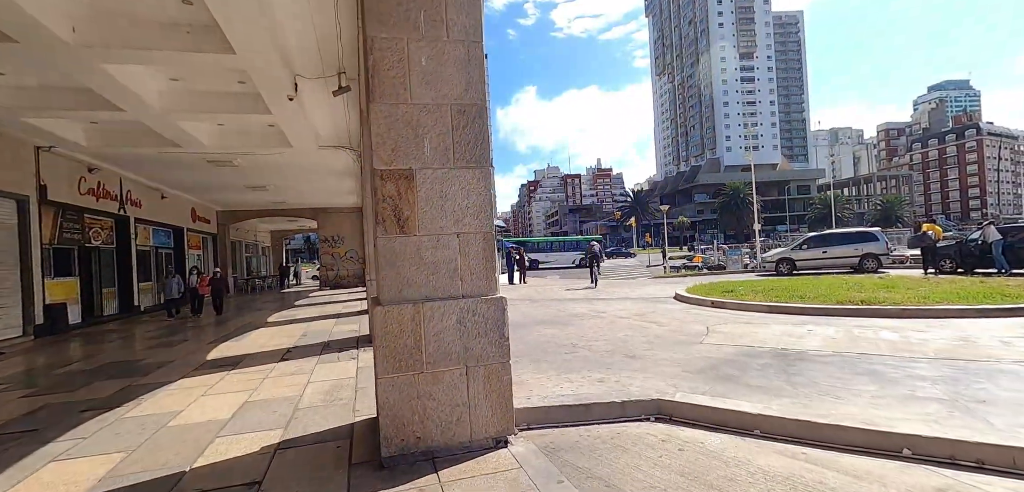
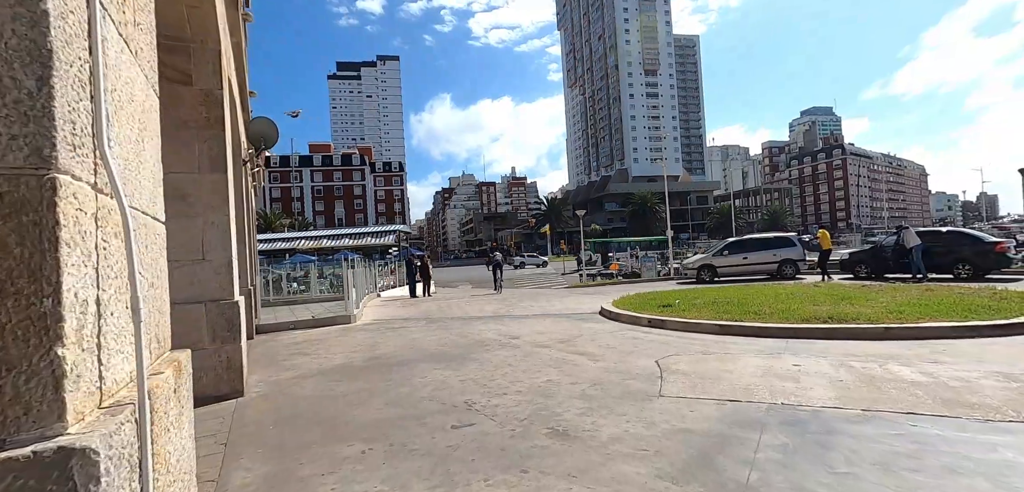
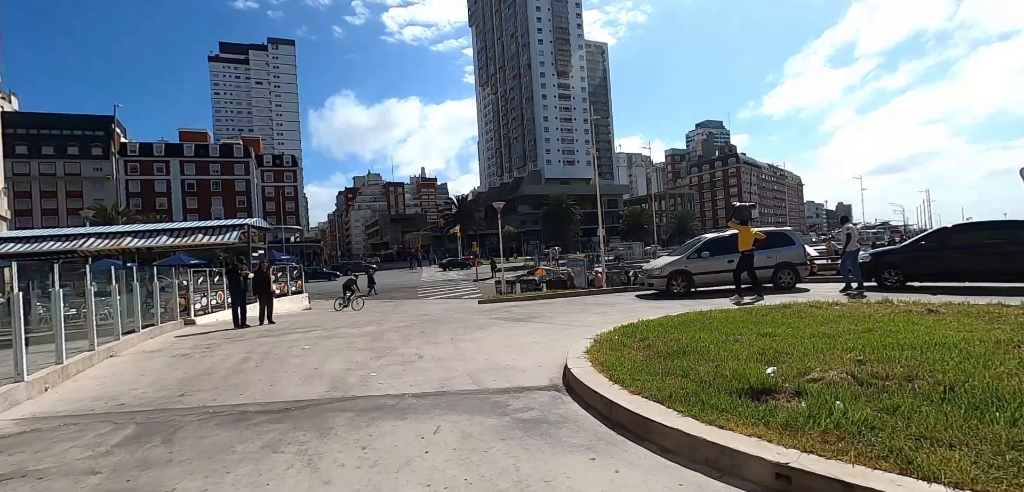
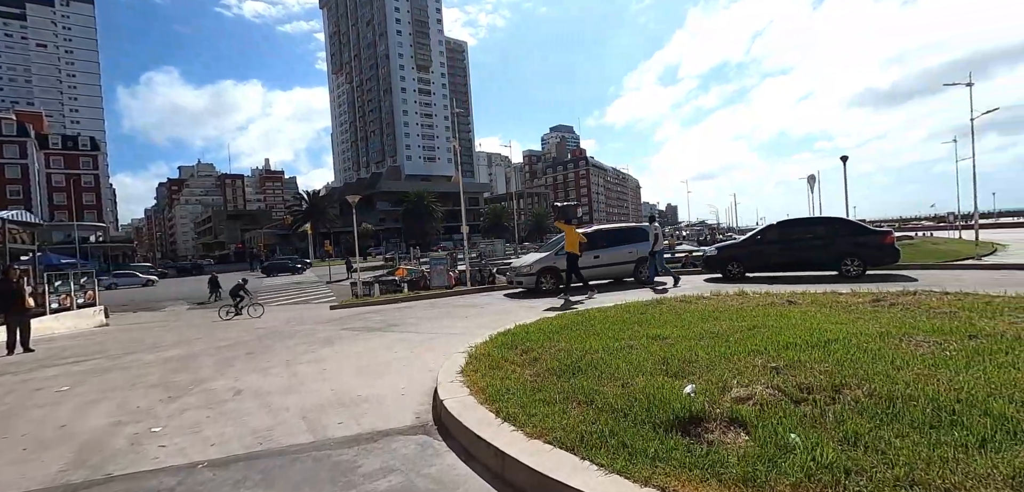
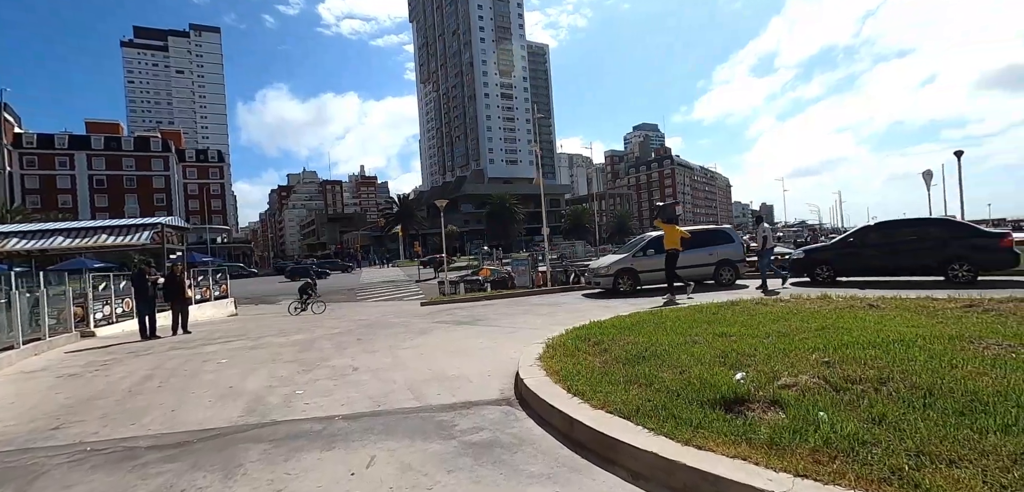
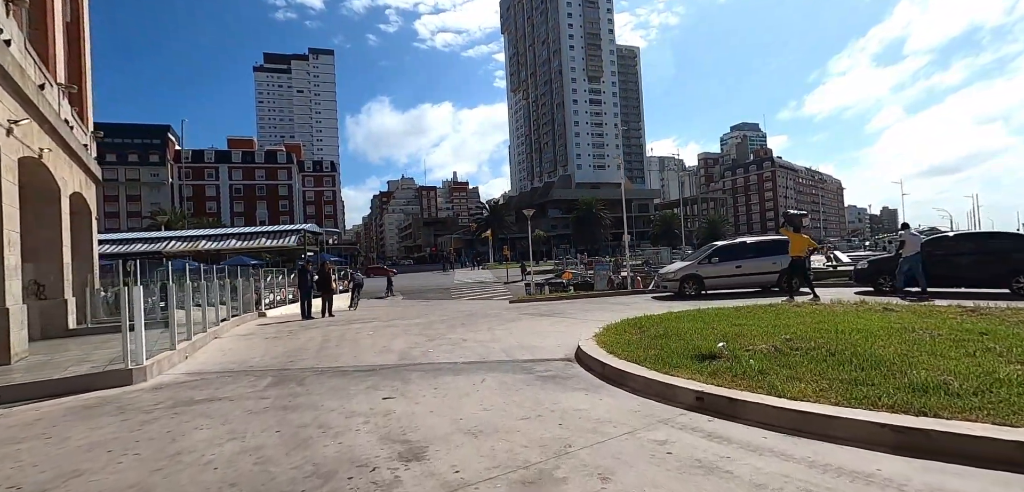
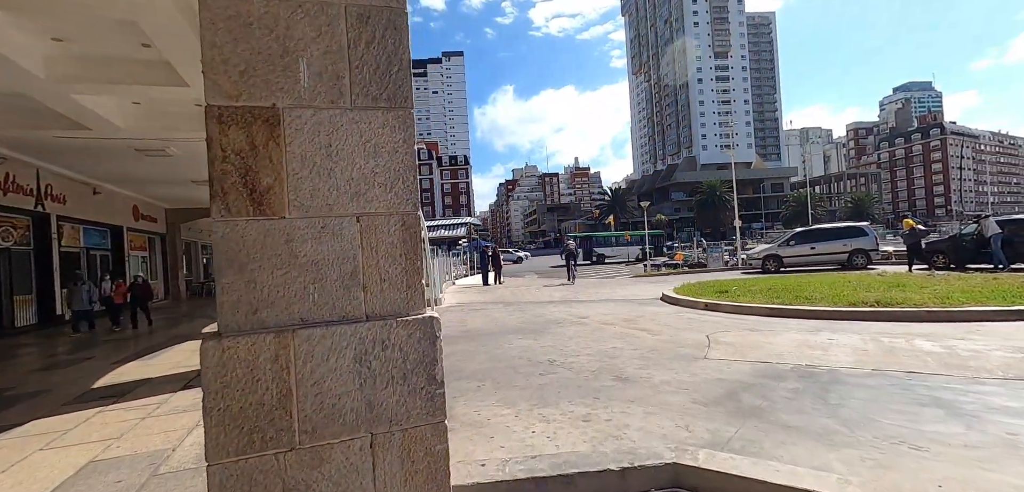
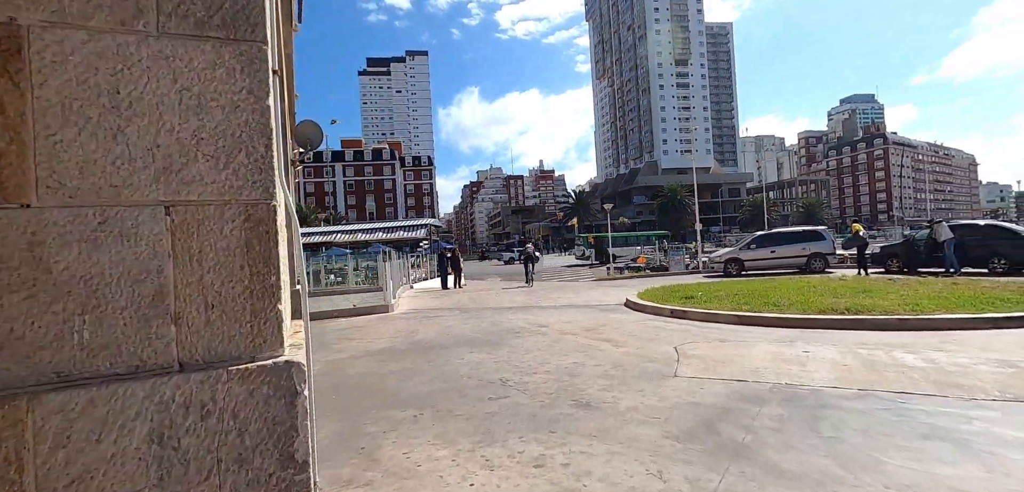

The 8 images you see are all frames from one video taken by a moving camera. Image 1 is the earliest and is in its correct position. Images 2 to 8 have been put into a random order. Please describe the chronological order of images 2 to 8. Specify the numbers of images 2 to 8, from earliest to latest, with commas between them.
7, 8, 2, 6, 3, 5, 4
